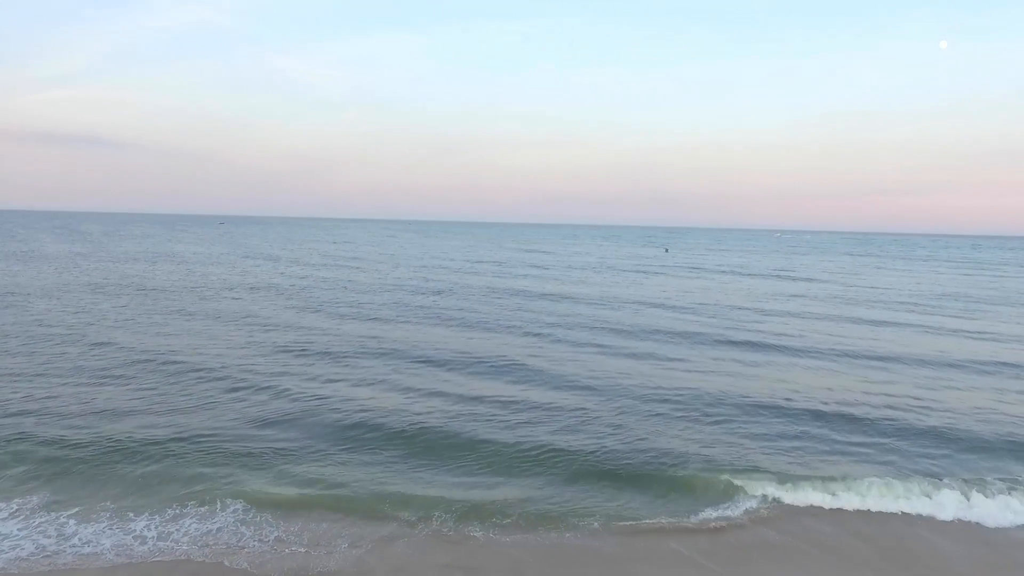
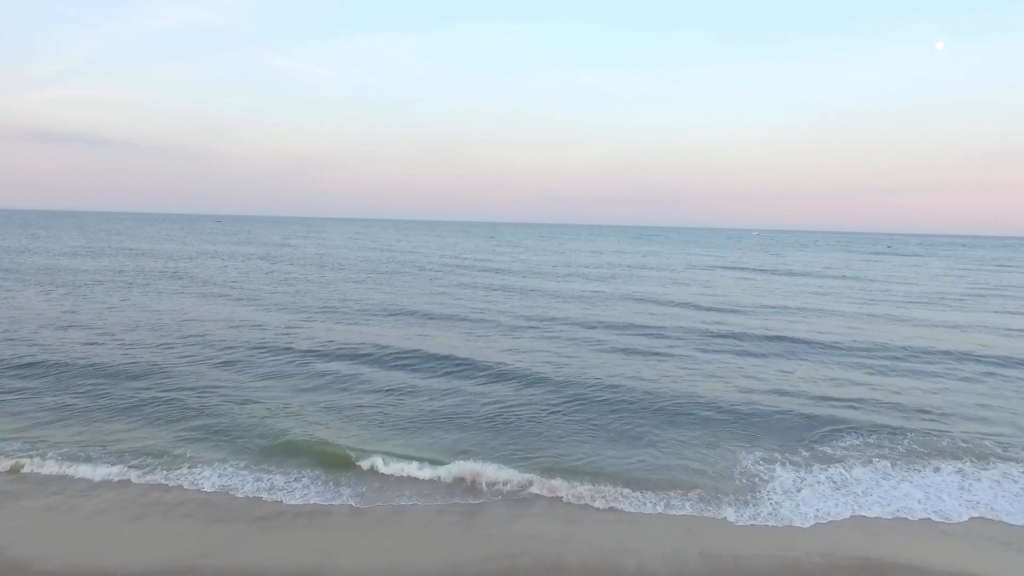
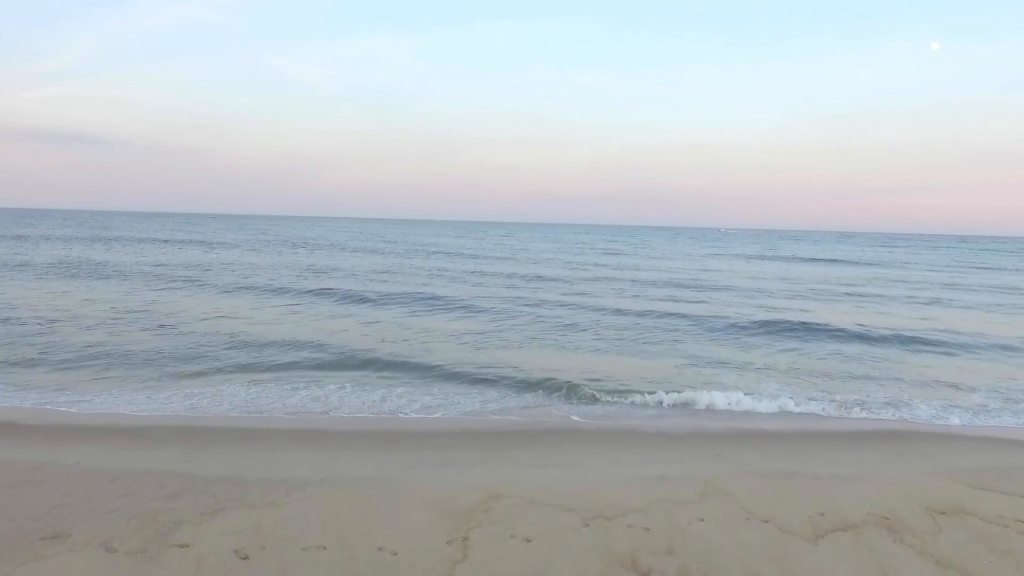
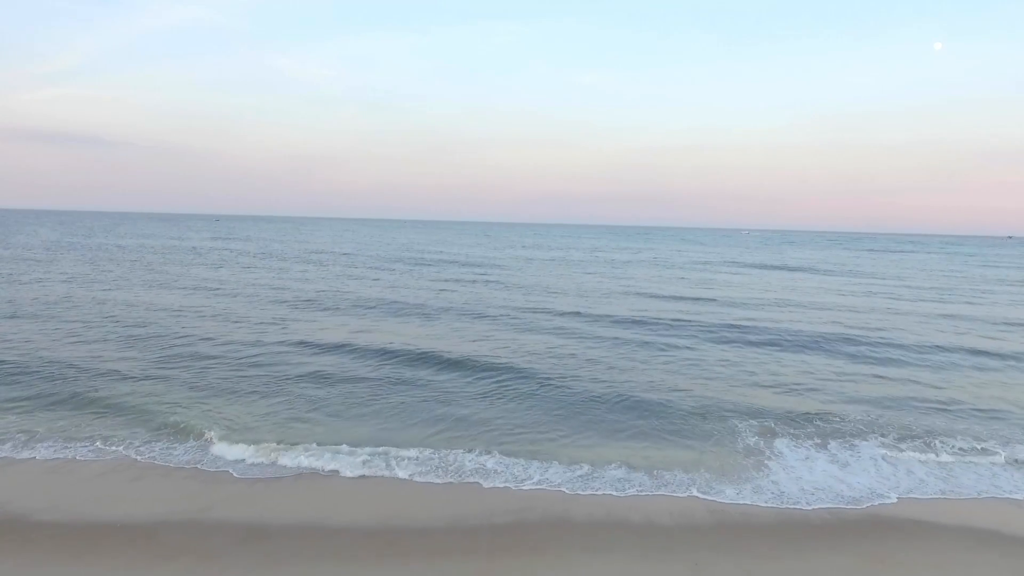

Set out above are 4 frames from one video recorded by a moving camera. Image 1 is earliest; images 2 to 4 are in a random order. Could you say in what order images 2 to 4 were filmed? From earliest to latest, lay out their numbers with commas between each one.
2, 4, 3
